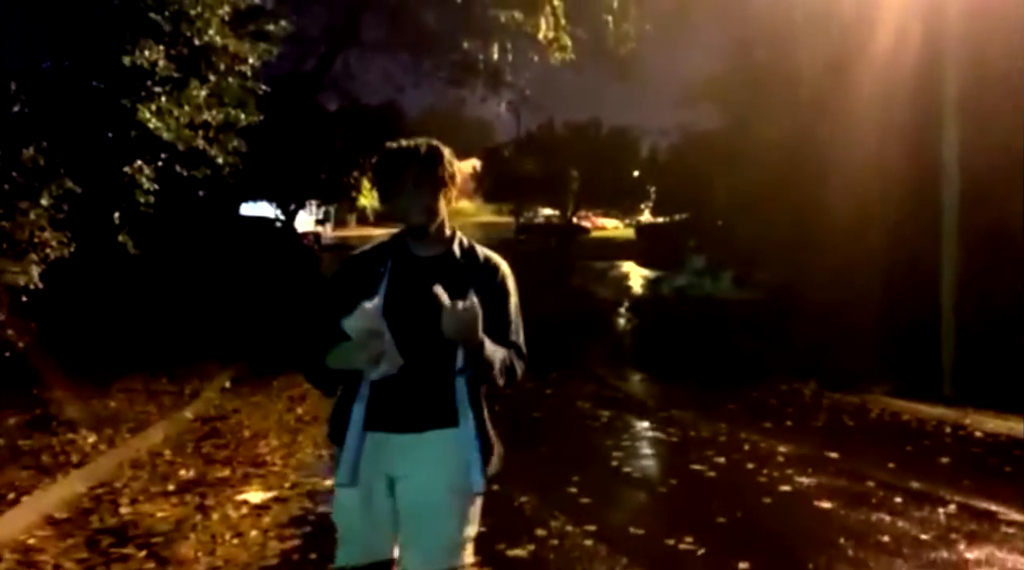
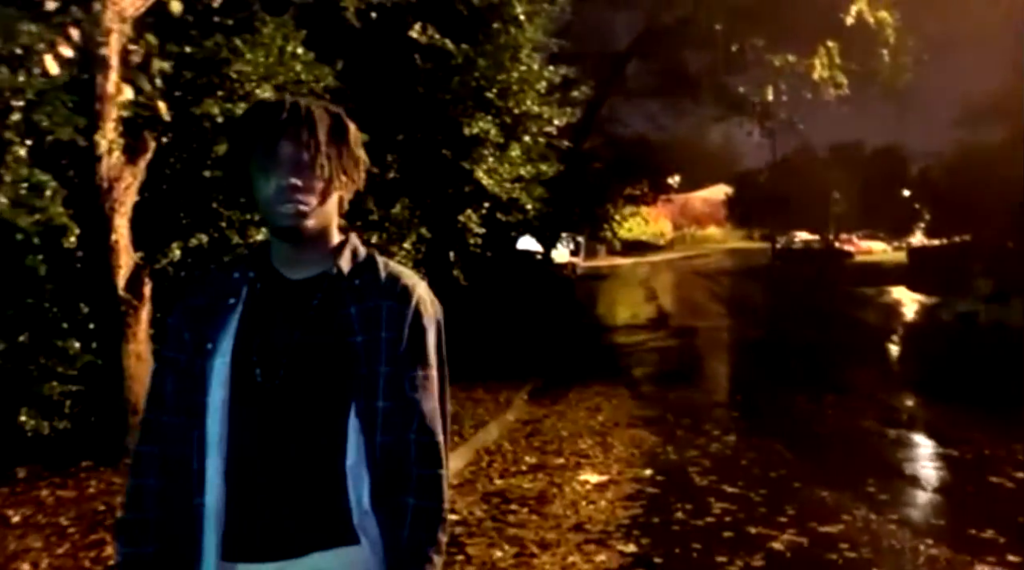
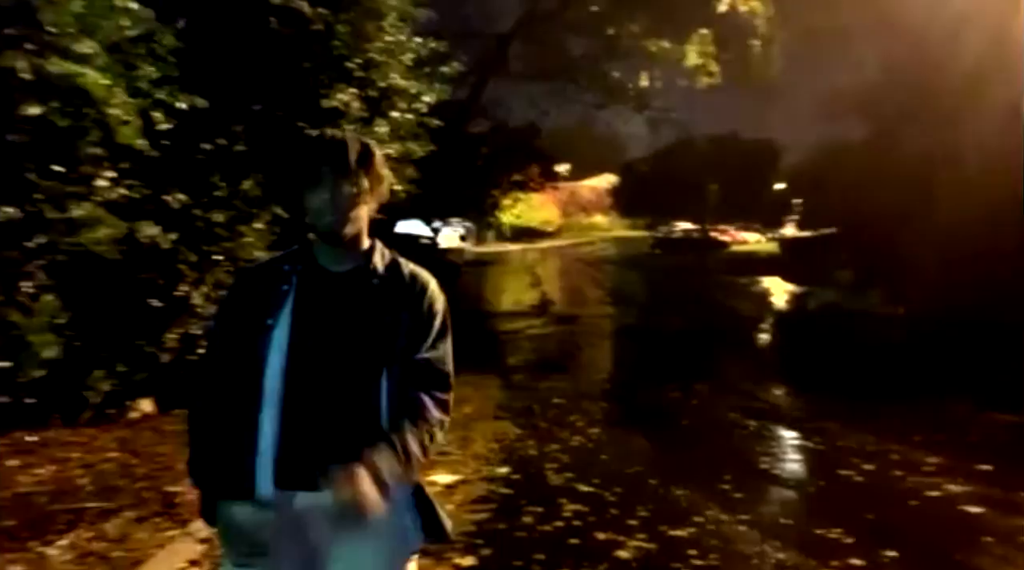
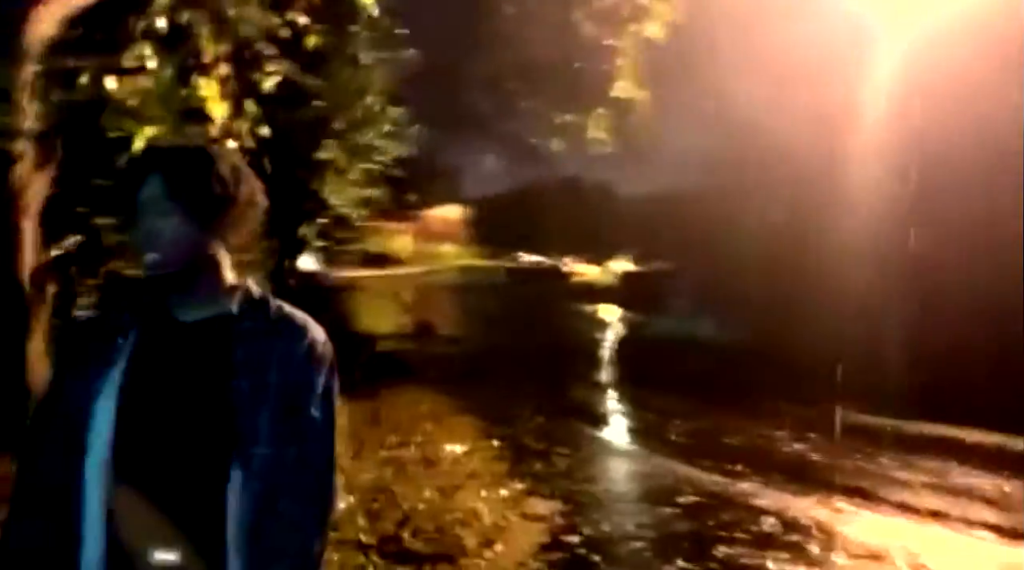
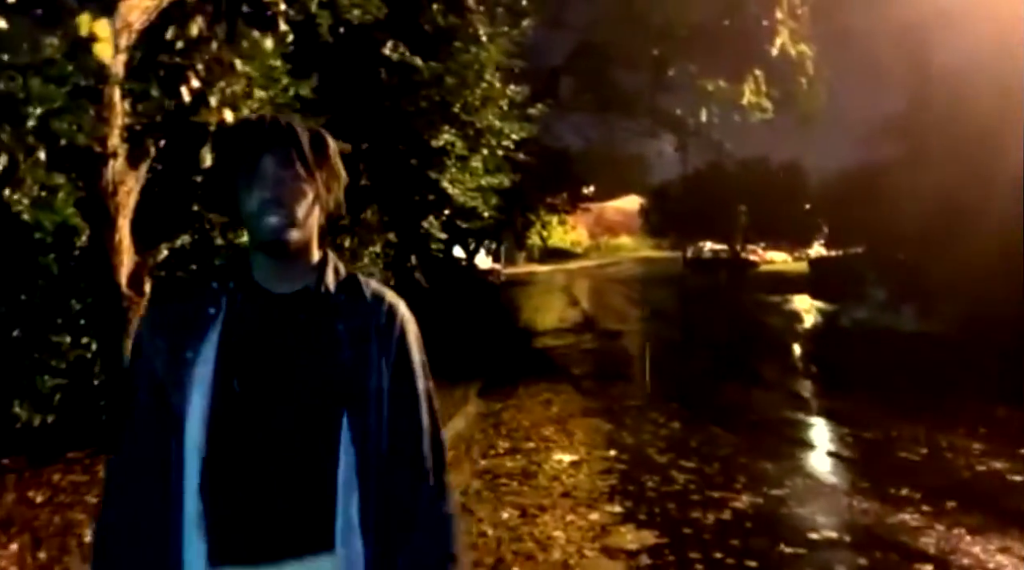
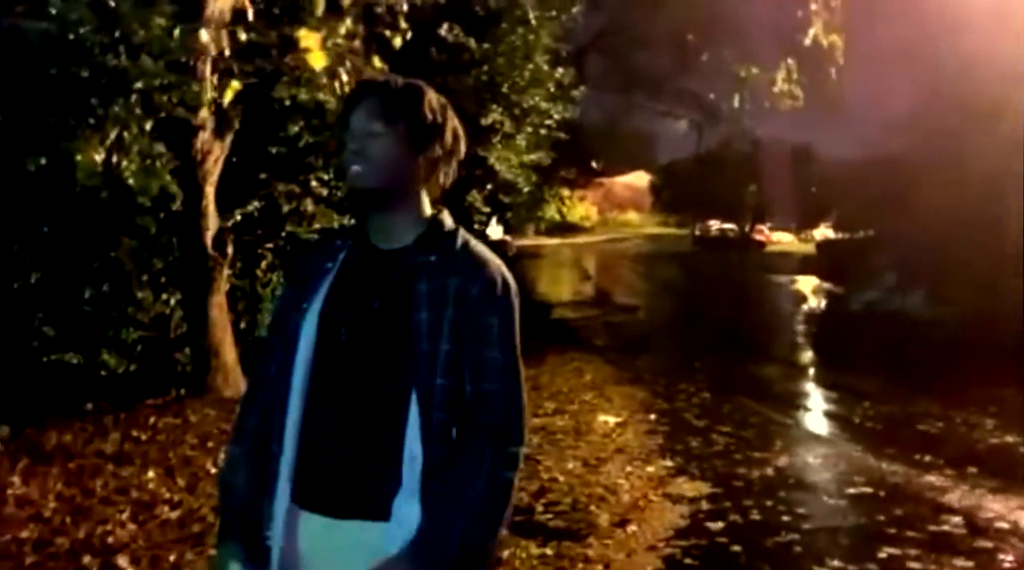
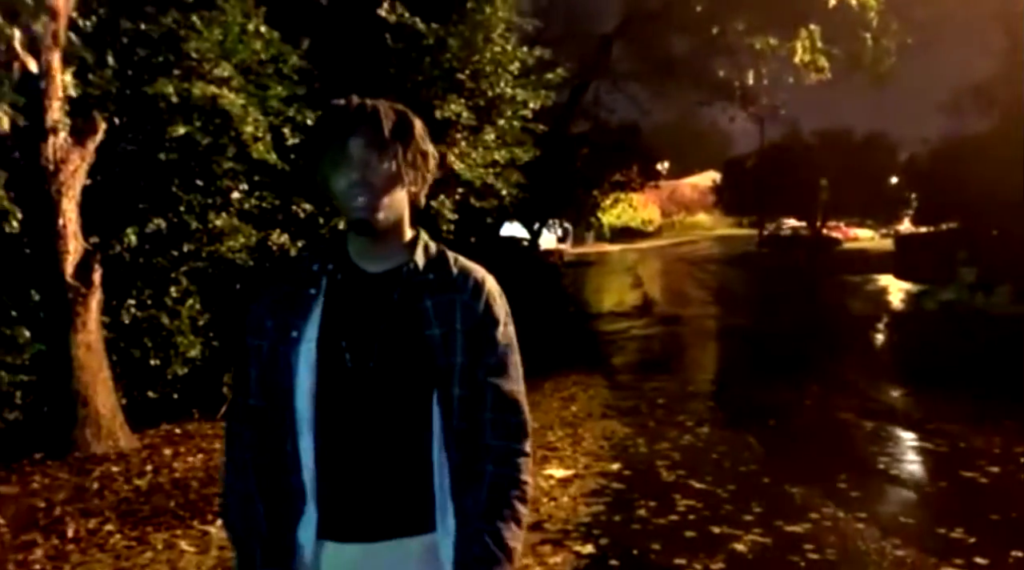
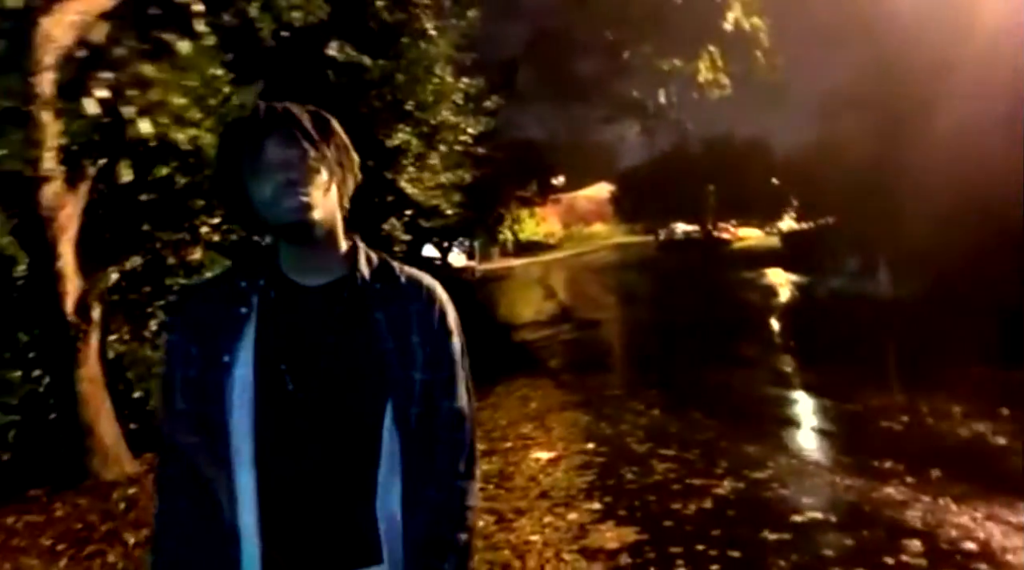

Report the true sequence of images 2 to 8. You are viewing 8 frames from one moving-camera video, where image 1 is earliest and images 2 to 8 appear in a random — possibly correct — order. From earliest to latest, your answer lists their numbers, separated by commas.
3, 7, 2, 8, 5, 6, 4
